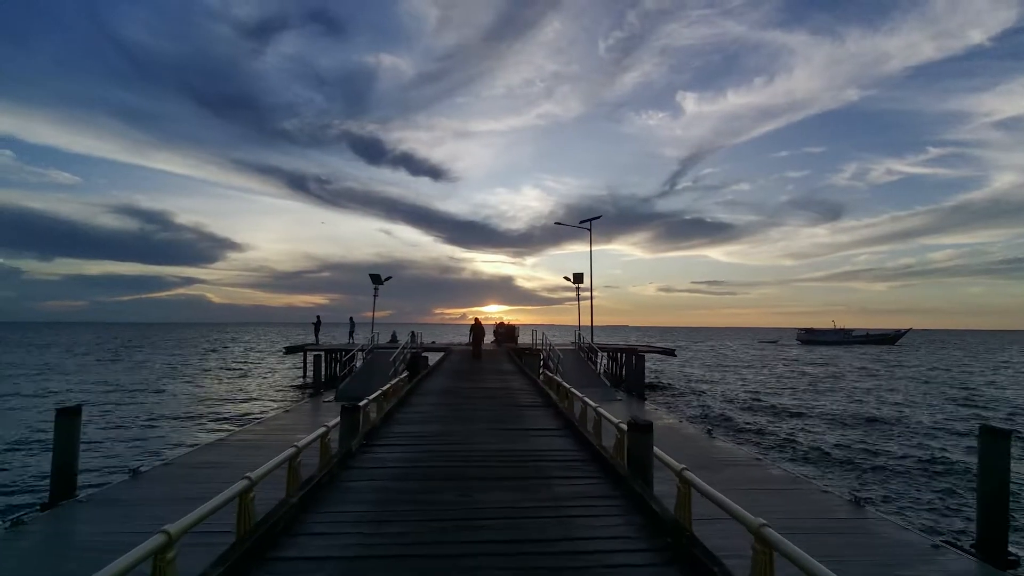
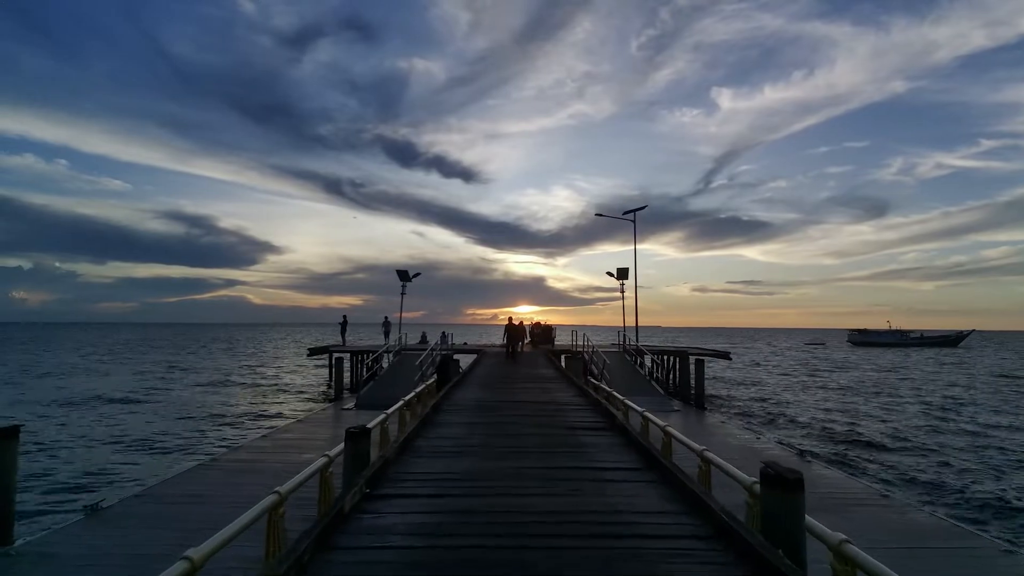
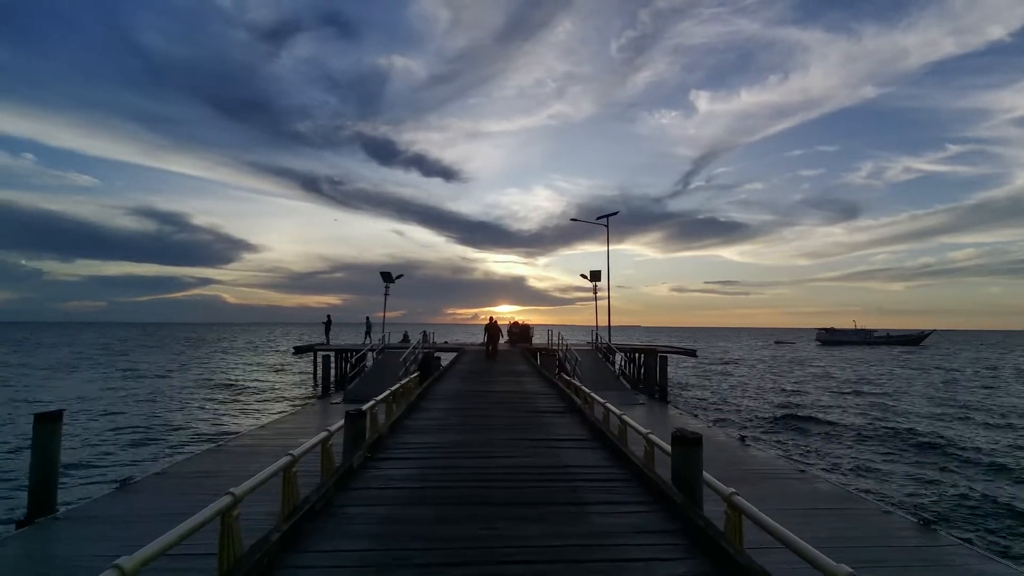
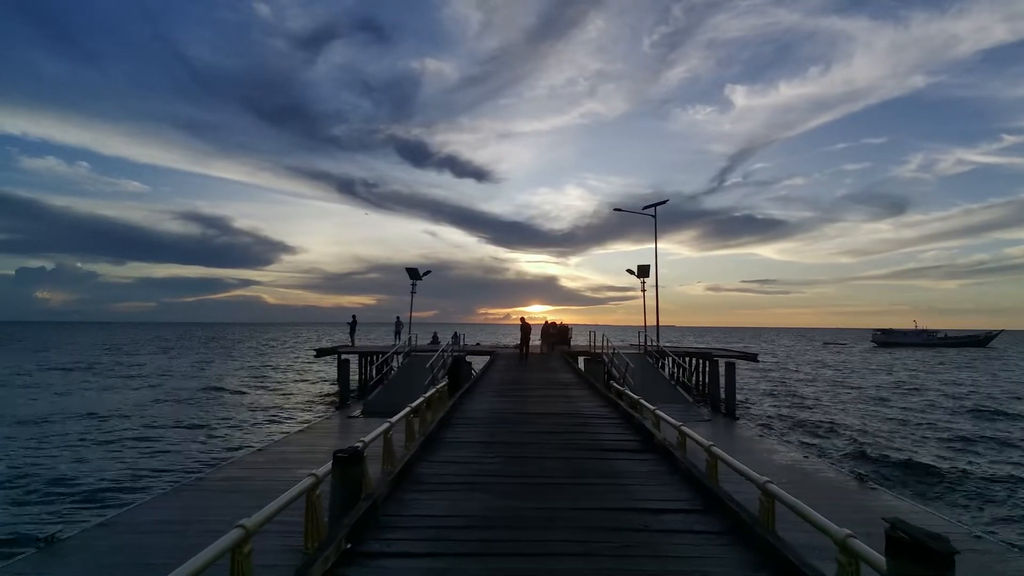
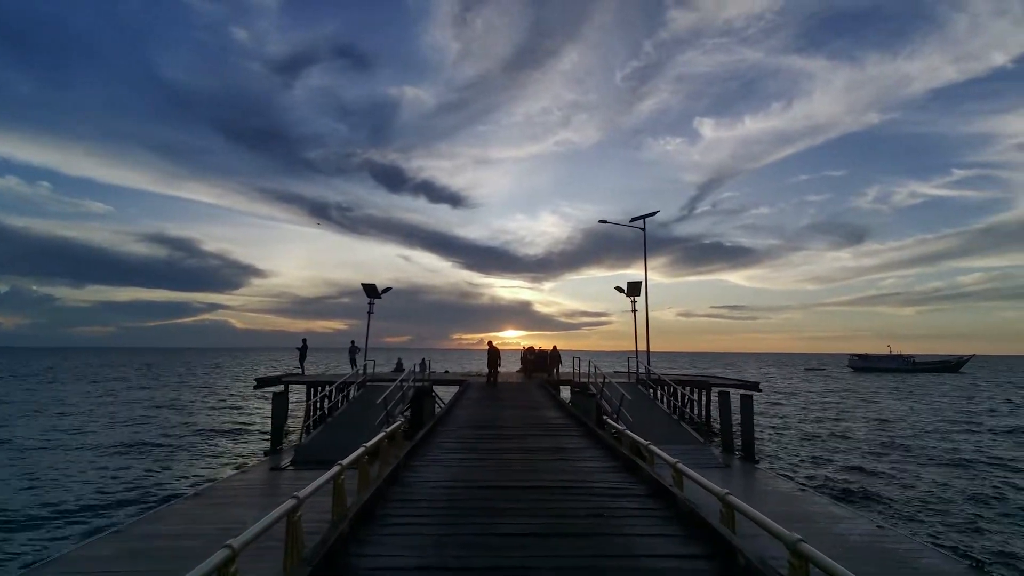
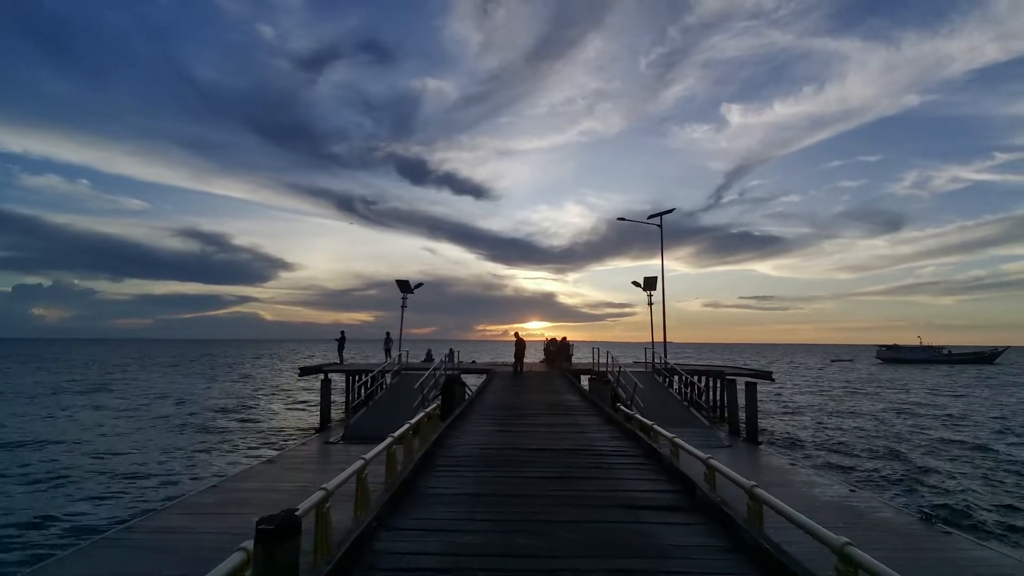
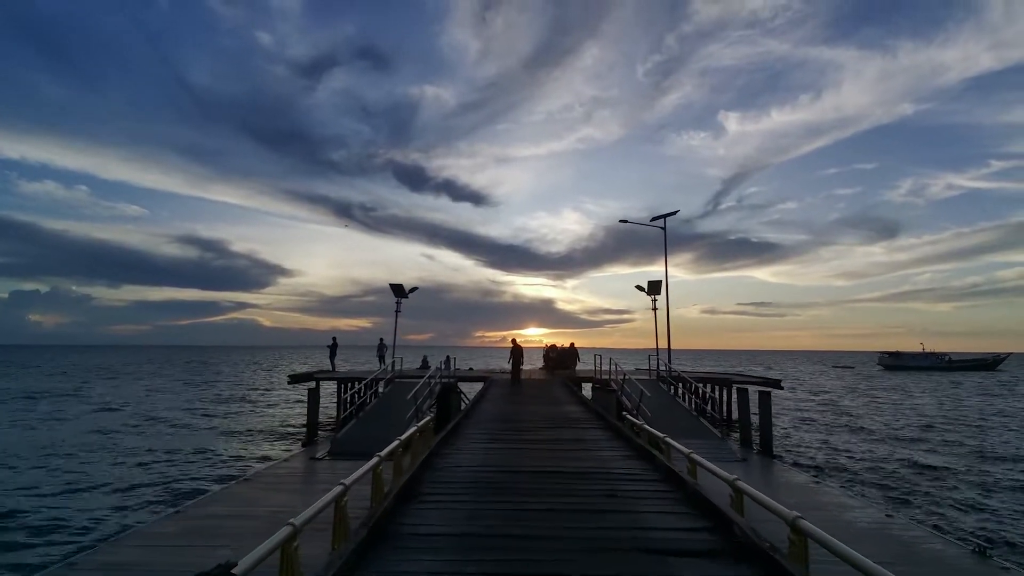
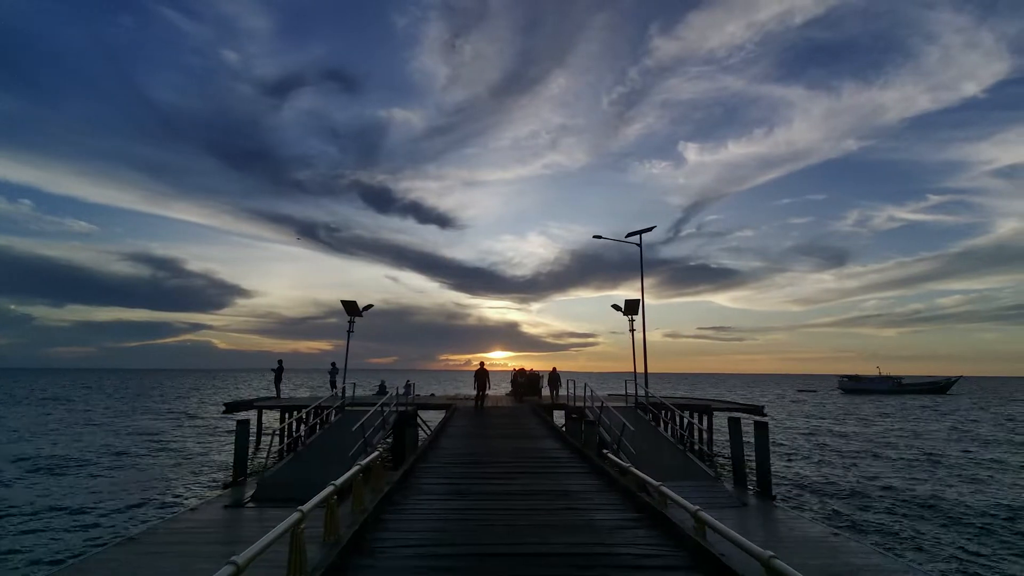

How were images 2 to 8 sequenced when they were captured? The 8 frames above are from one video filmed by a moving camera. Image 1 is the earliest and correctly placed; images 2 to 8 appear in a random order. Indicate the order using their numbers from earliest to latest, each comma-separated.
3, 2, 4, 6, 7, 5, 8
